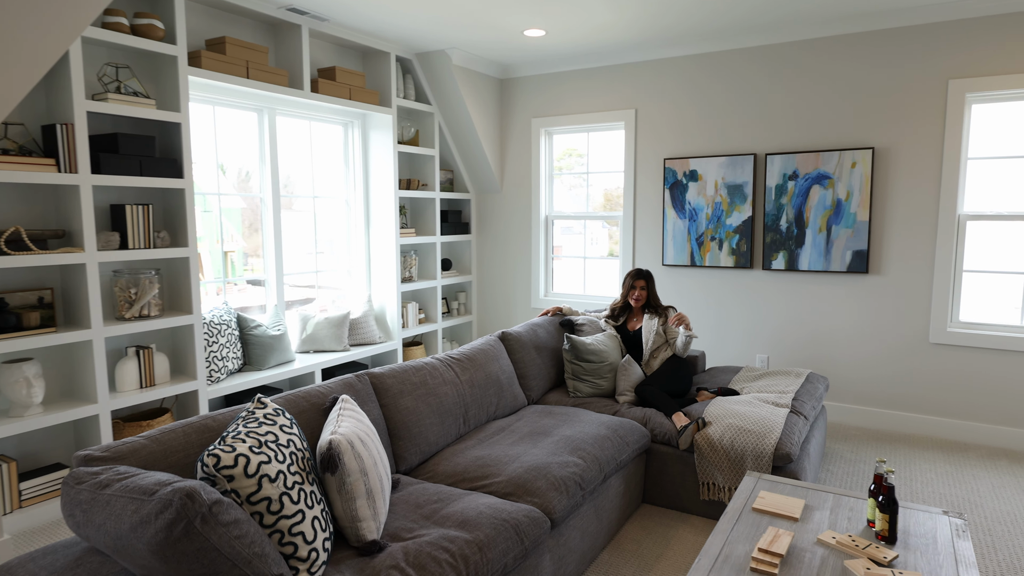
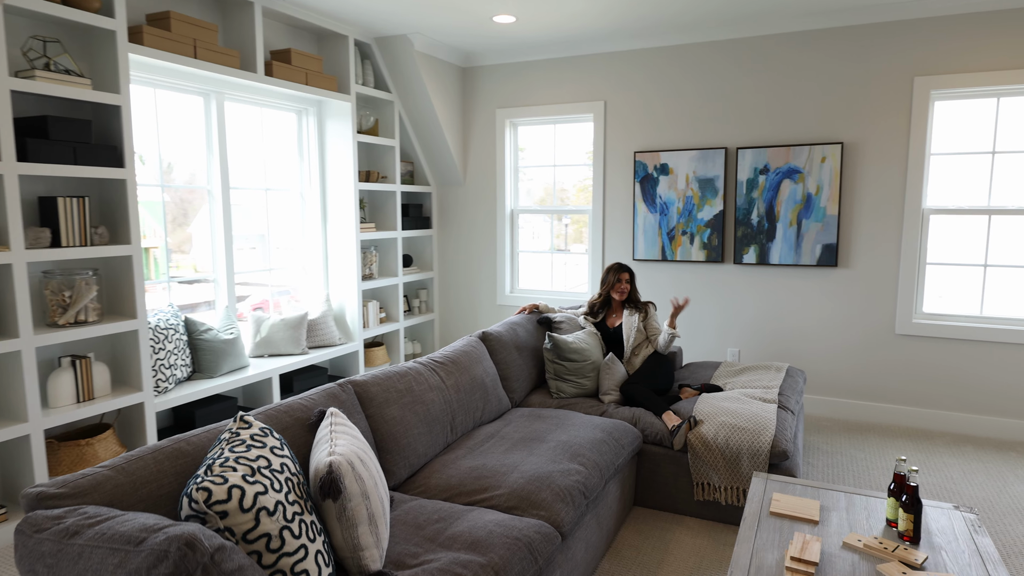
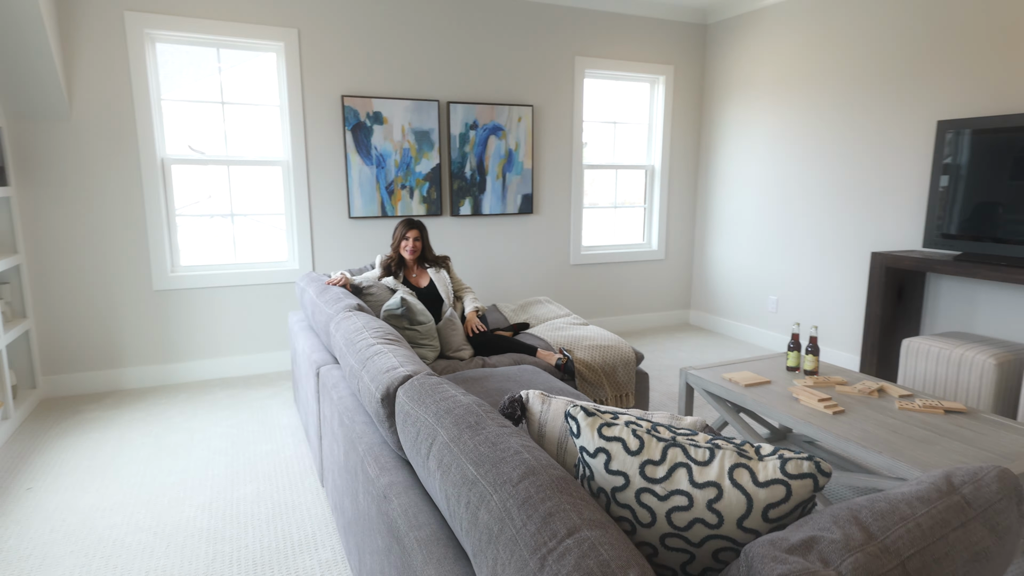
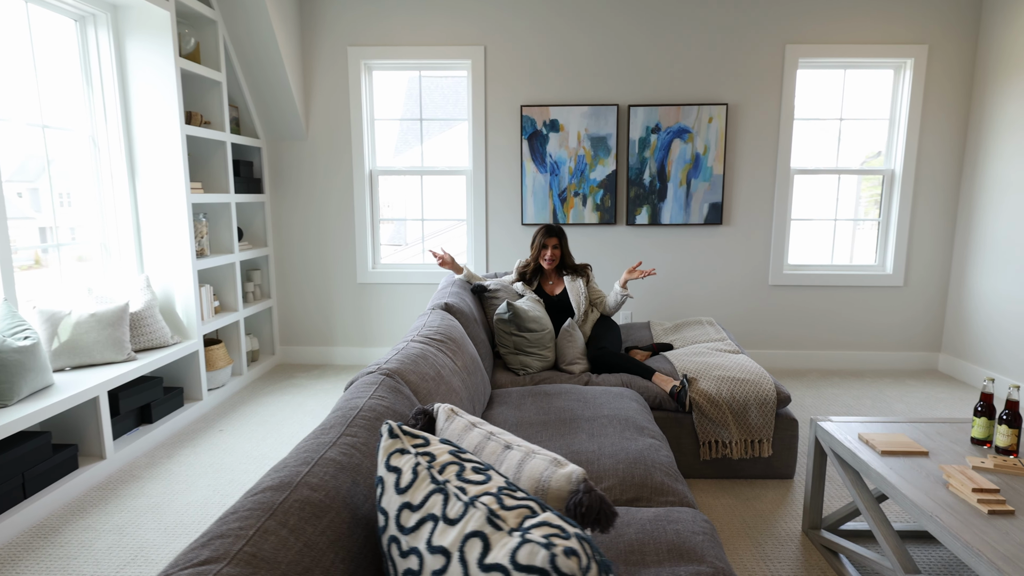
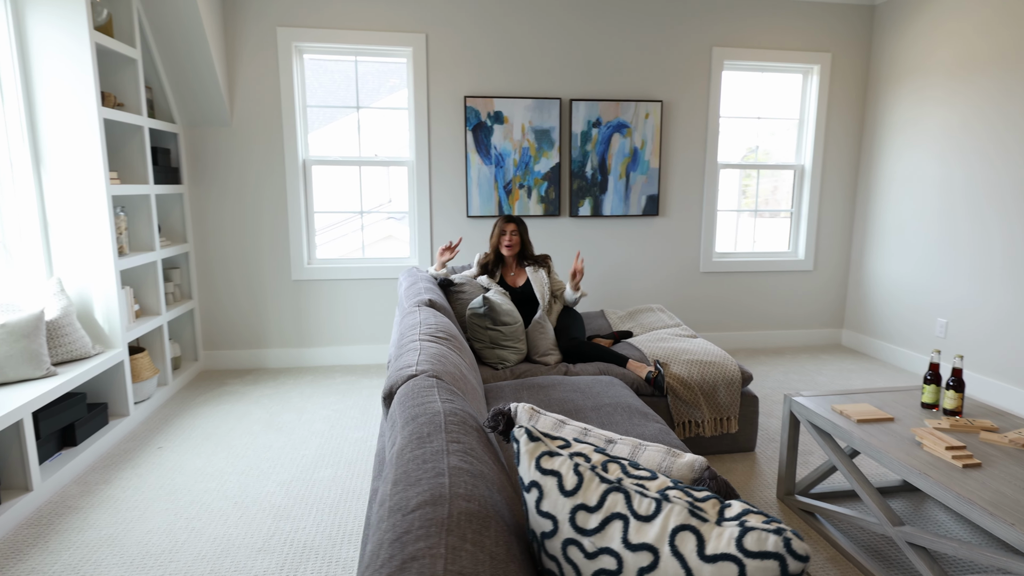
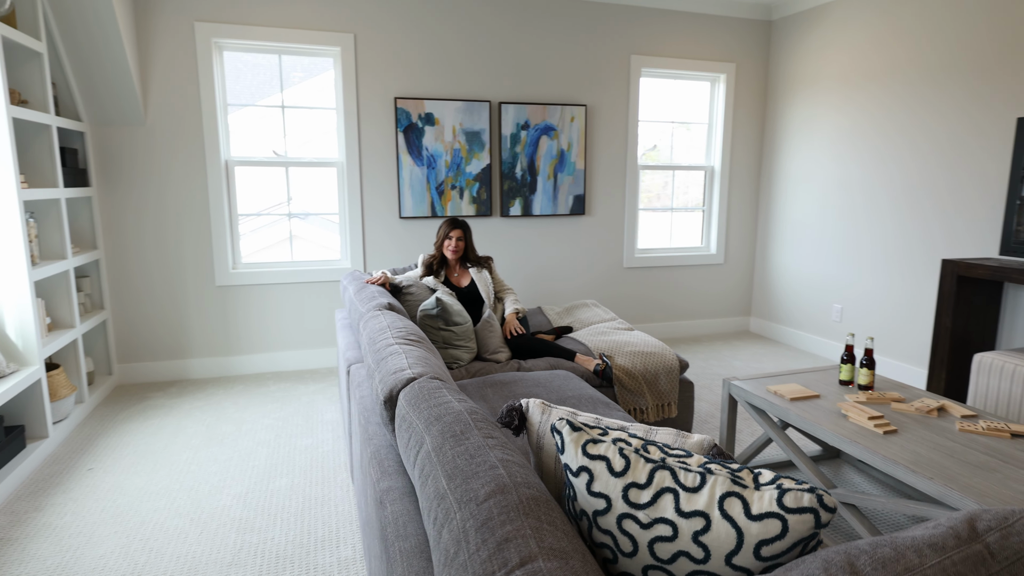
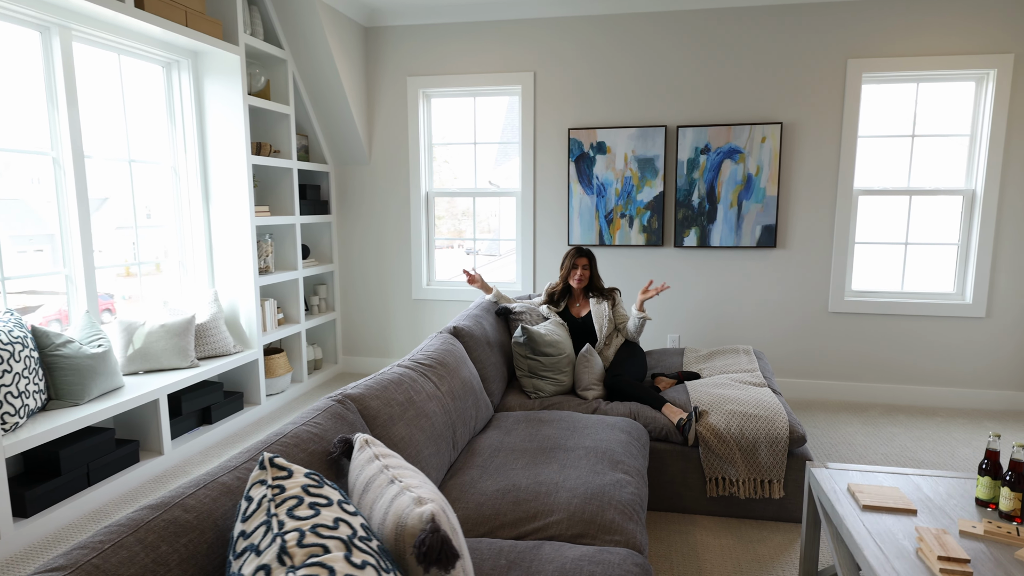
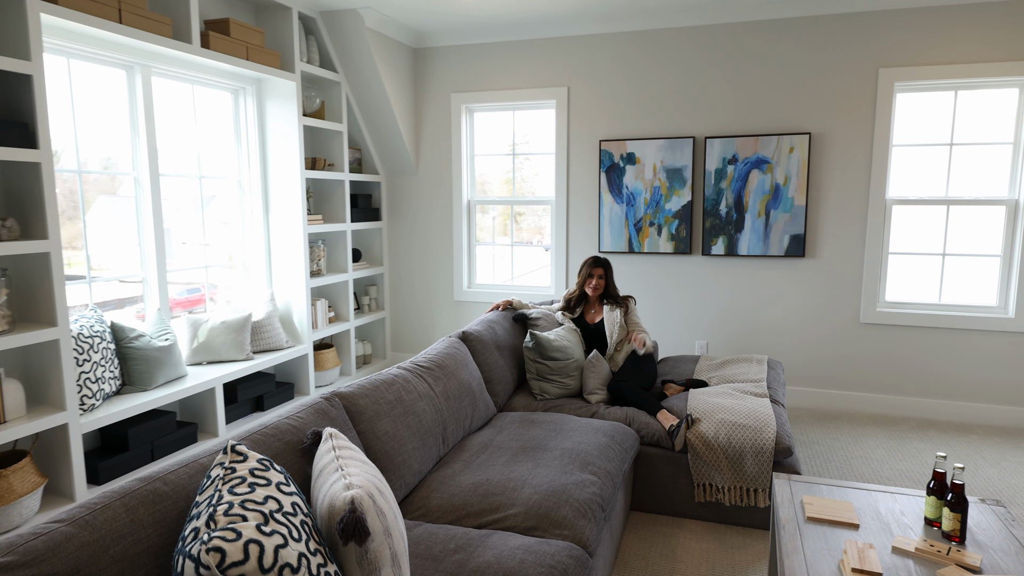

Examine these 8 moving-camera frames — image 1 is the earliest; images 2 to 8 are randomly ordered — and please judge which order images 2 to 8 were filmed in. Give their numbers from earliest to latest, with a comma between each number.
2, 8, 7, 4, 5, 6, 3
